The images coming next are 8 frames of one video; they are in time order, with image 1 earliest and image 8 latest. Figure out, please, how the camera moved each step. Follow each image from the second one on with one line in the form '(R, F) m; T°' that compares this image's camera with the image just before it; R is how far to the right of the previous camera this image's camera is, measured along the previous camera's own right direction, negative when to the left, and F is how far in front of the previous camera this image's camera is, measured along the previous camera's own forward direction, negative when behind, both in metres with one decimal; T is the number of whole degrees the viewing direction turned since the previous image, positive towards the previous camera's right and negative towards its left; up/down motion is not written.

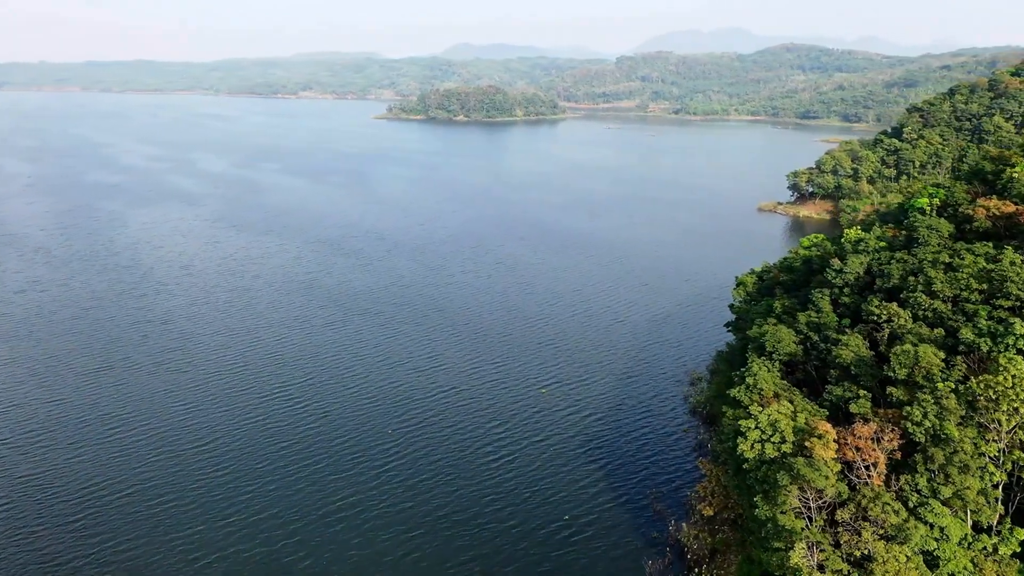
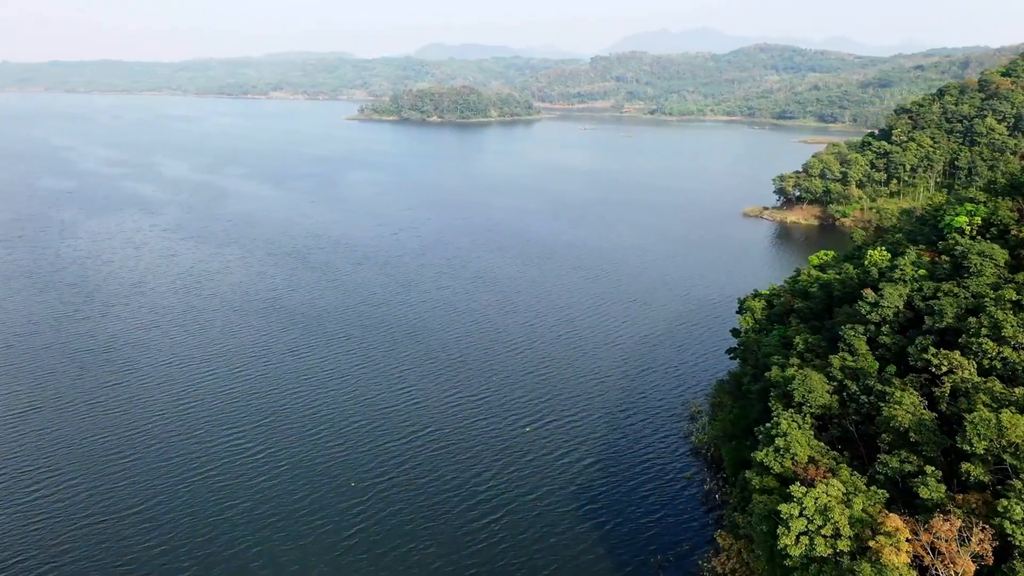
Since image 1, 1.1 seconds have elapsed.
(-0.2, +4.0) m; +2°
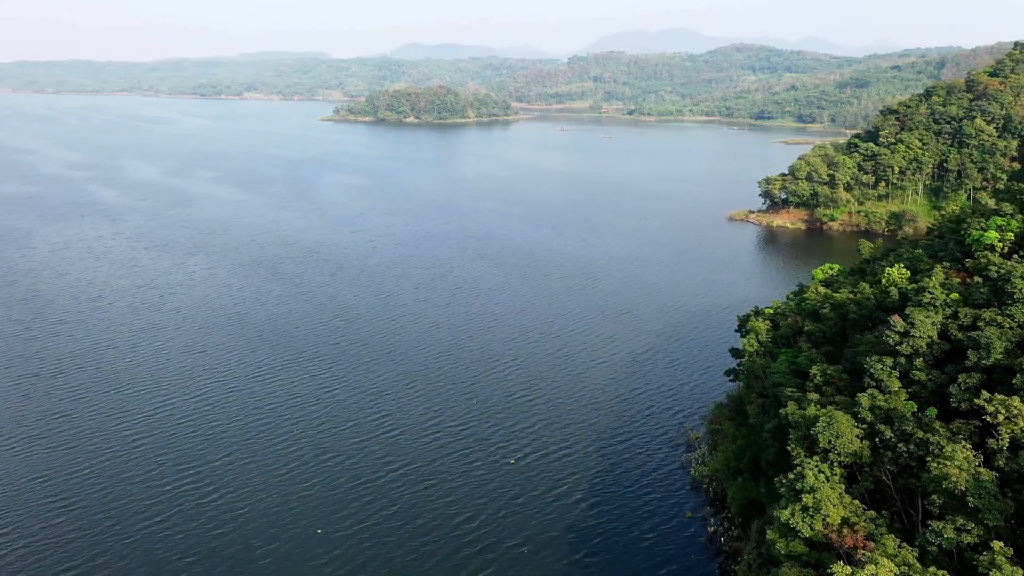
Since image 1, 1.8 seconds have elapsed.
(-0.2, +2.8) m; +1°
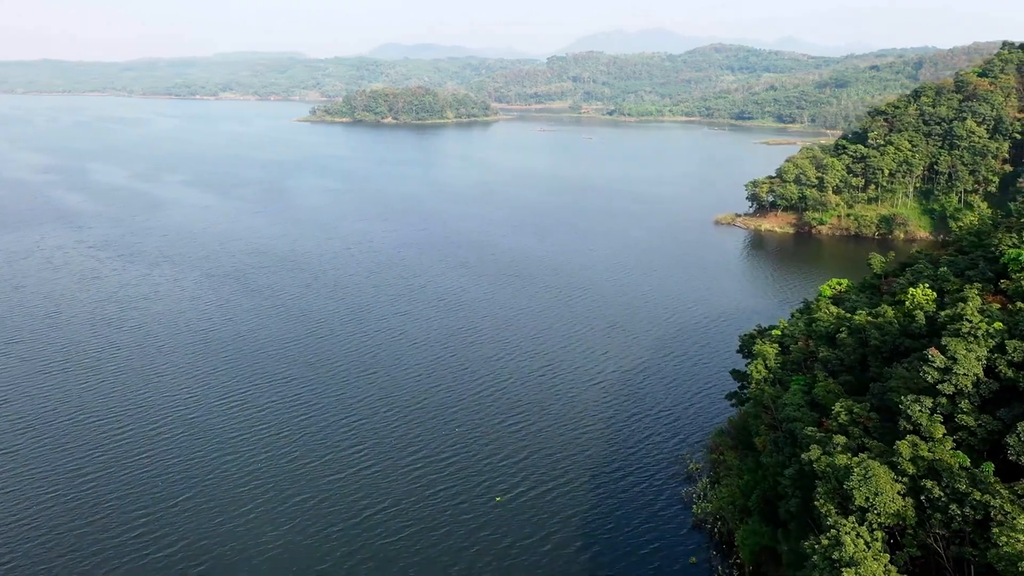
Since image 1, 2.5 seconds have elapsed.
(-0.2, +2.6) m; +1°
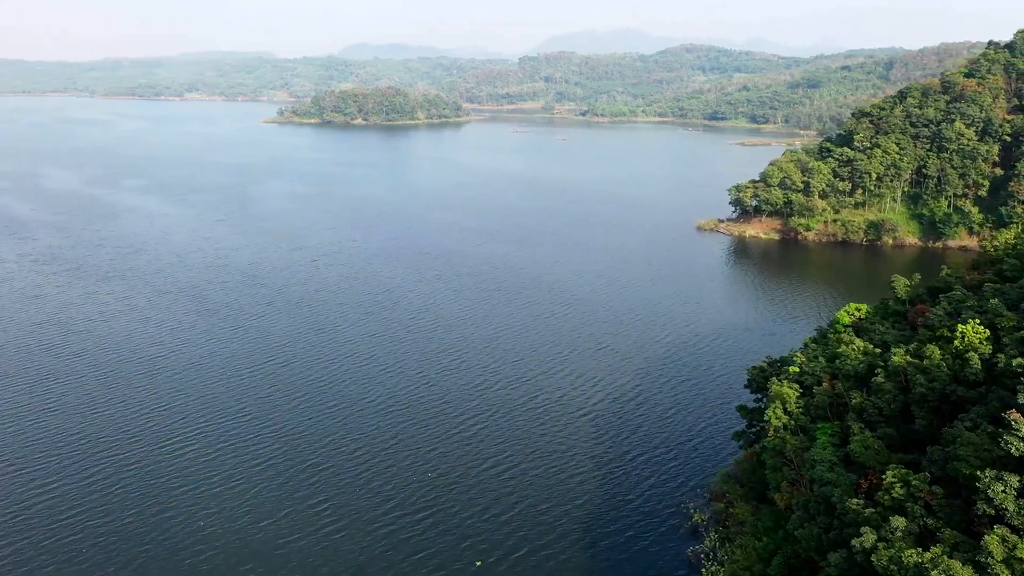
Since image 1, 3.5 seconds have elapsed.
(-0.2, +3.7) m; +2°
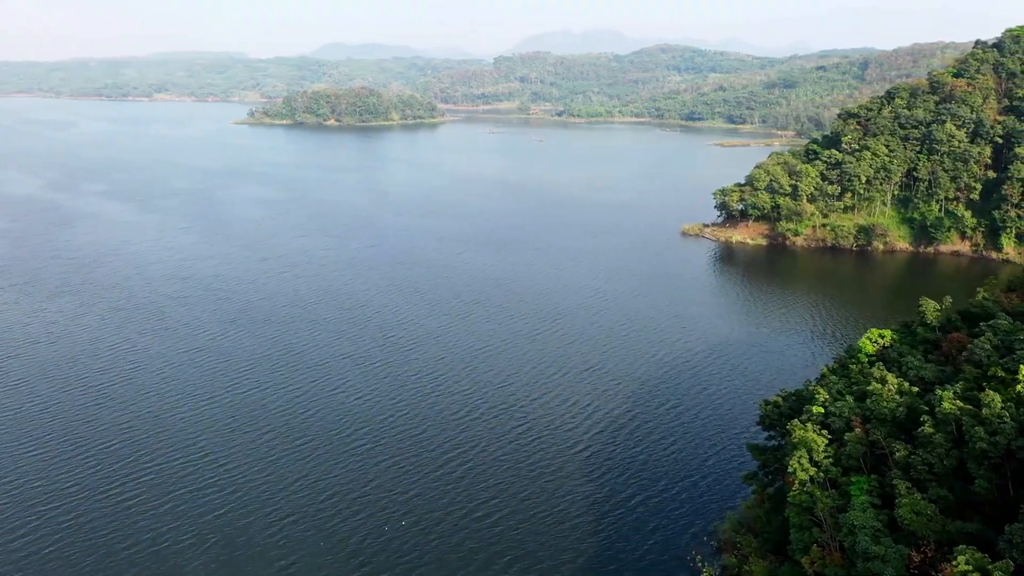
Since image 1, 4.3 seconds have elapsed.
(-0.2, +3.2) m; +2°
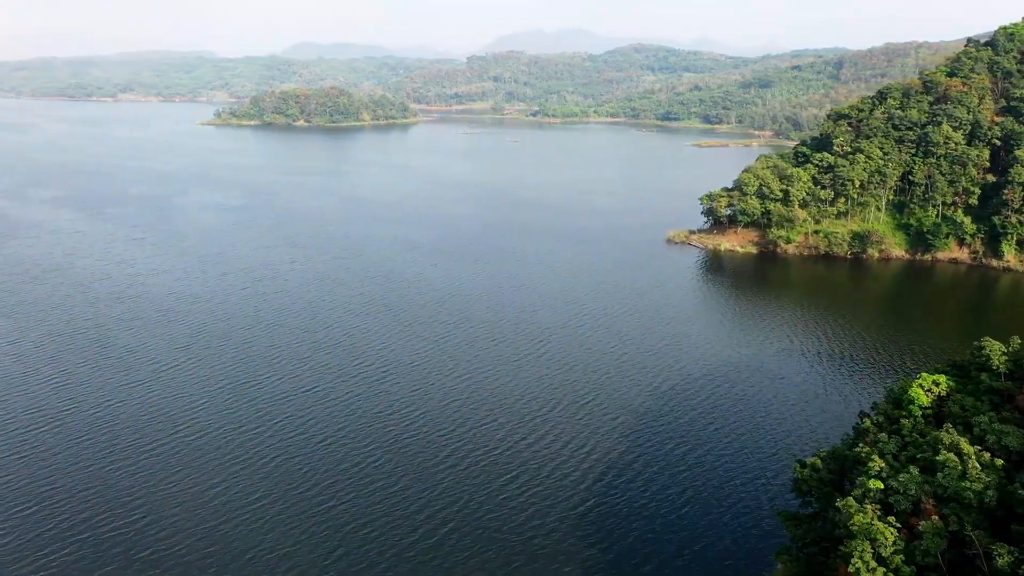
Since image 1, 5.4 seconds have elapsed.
(-0.3, +4.3) m; +2°
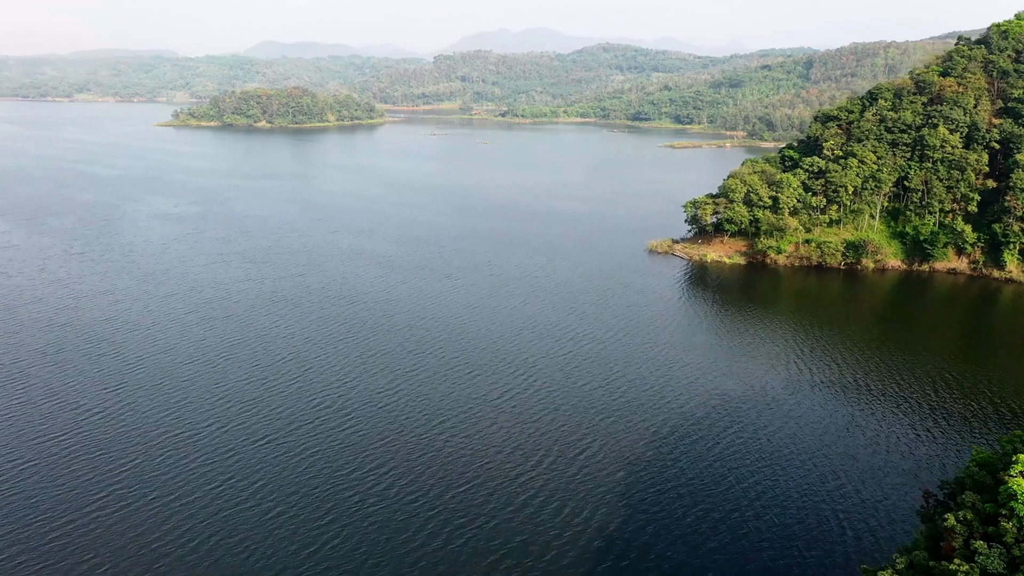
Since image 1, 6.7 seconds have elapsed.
(-0.3, +5.0) m; +2°
